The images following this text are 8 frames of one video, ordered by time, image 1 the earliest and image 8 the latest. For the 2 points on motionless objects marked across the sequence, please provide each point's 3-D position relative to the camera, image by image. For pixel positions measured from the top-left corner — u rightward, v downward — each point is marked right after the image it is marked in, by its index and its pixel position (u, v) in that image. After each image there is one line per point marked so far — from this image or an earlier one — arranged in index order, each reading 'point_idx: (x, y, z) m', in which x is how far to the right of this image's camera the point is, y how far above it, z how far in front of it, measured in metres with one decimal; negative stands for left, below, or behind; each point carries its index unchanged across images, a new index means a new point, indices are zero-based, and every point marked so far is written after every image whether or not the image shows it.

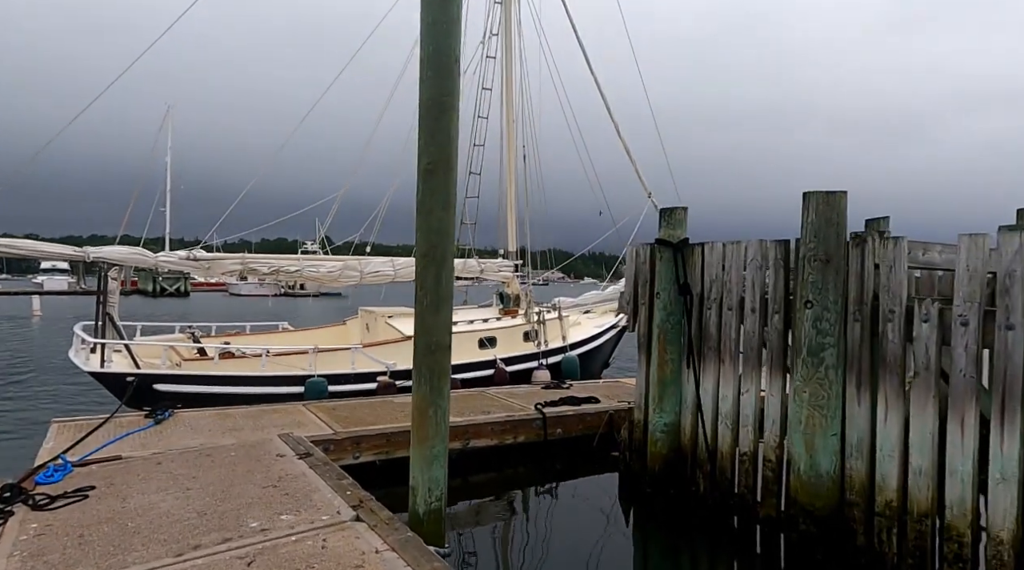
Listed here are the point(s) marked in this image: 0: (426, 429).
0: (-0.6, -1.0, +5.0) m
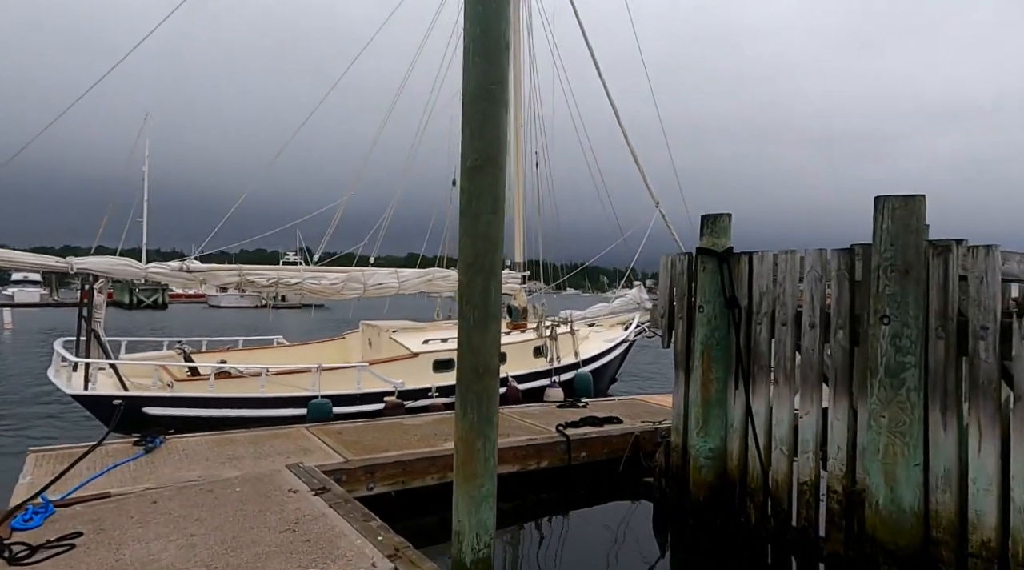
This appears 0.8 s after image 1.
0: (-0.2, -1.1, +4.4) m
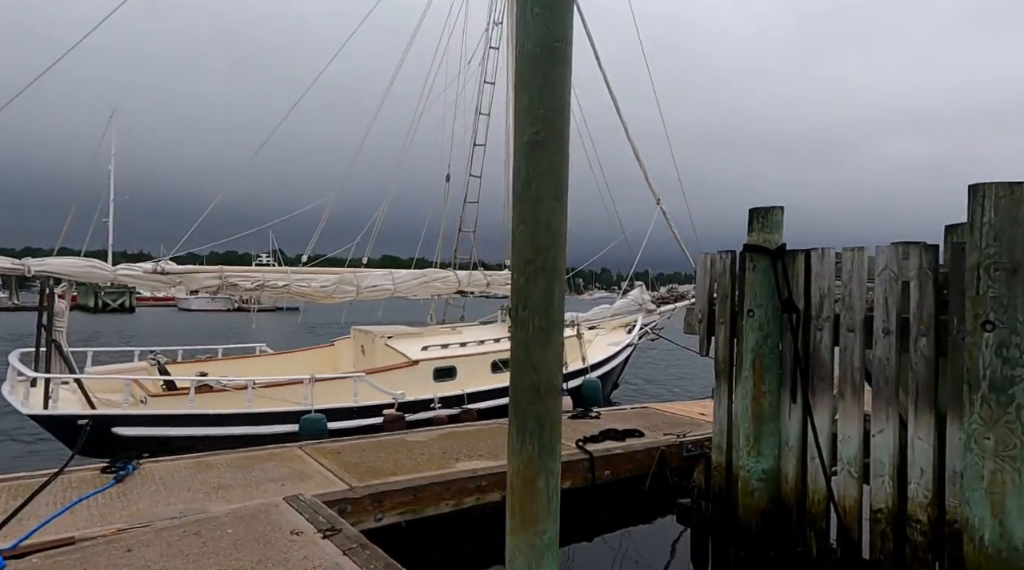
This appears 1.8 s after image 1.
0: (+0.1, -1.1, +3.6) m
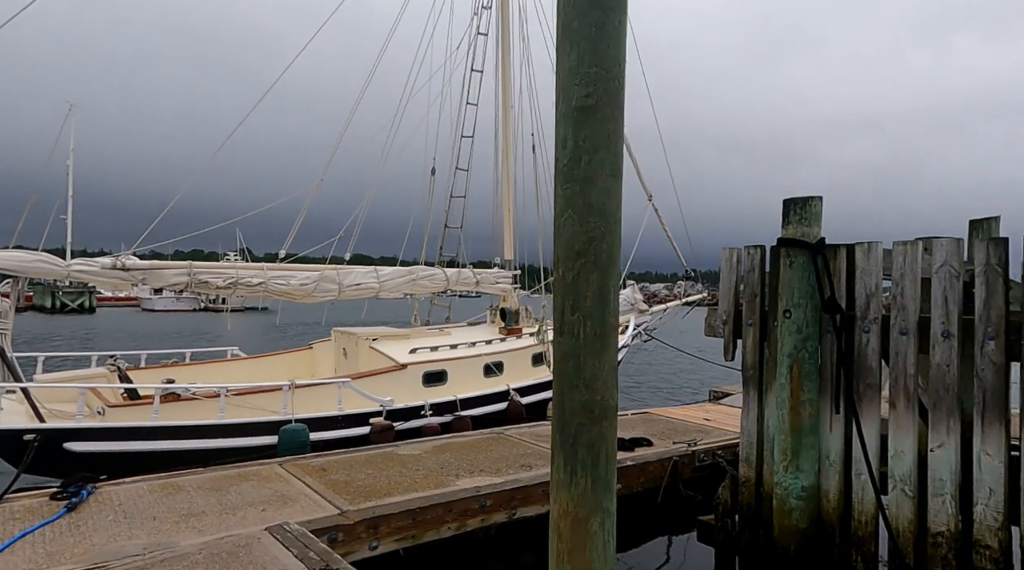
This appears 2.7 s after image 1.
0: (+0.3, -1.1, +2.9) m
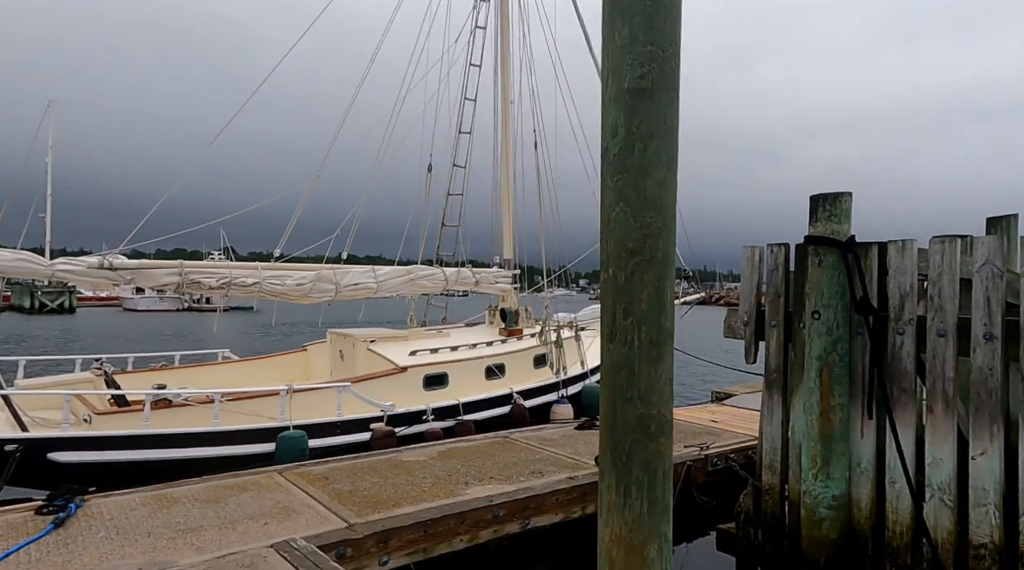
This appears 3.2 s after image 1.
0: (+0.5, -1.1, +2.6) m
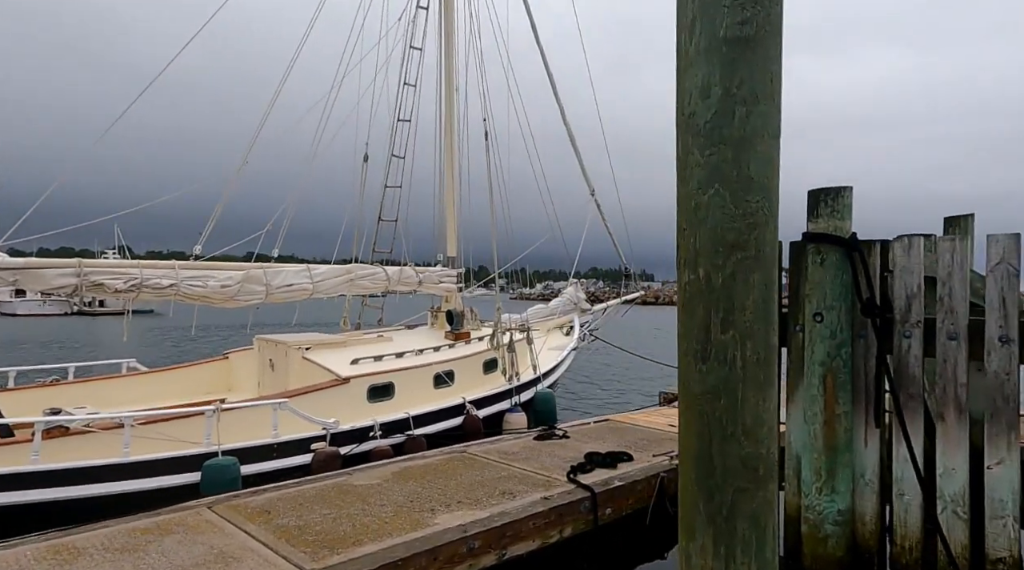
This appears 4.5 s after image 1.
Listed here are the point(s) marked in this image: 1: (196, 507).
0: (+0.7, -1.1, +2.1) m
1: (-2.3, -1.6, +5.4) m
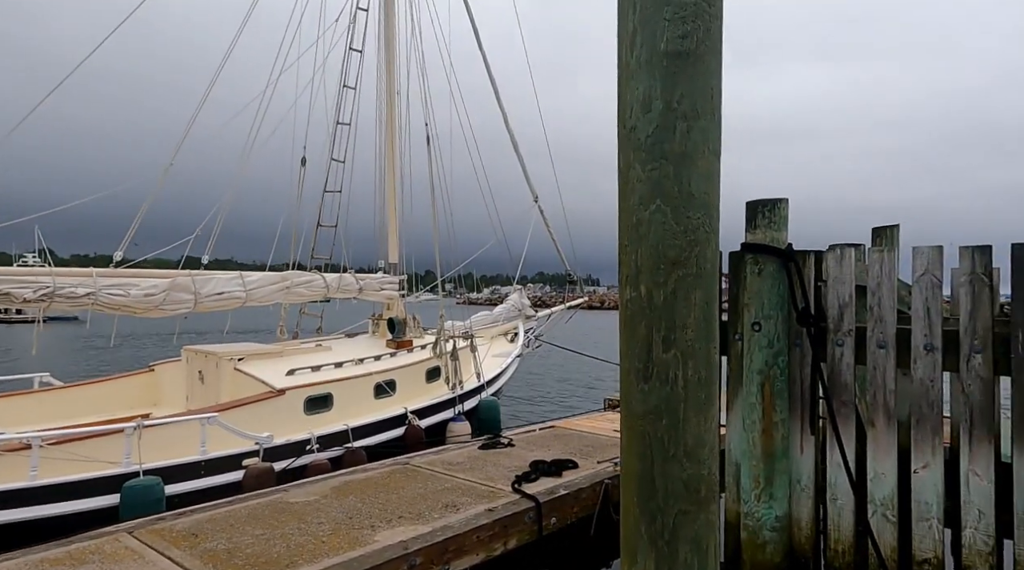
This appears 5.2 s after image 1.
0: (+0.5, -1.1, +2.0) m
1: (-2.7, -1.7, +5.1) m
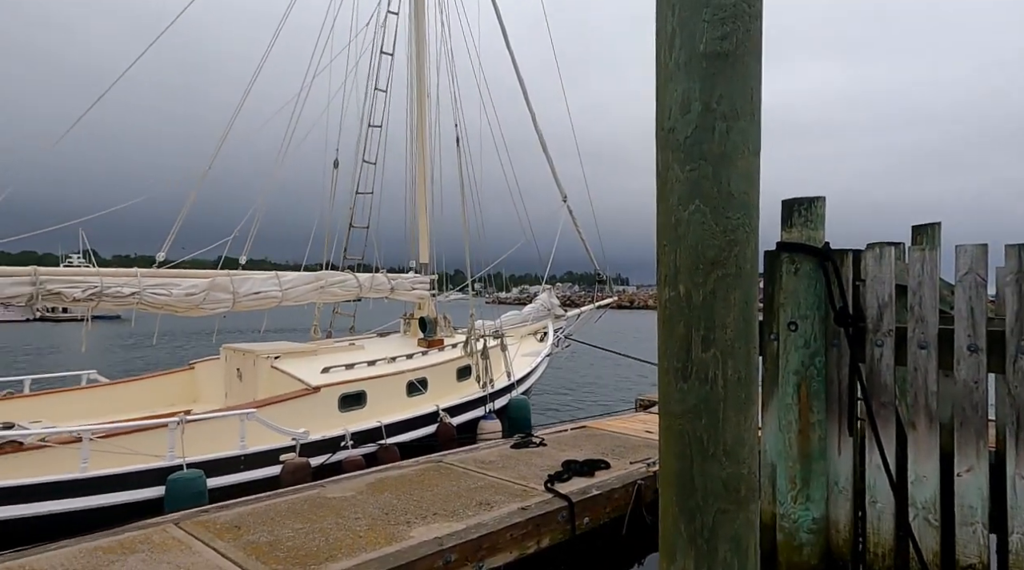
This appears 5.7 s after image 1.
0: (+0.6, -1.1, +2.0) m
1: (-2.5, -1.7, +5.3) m
